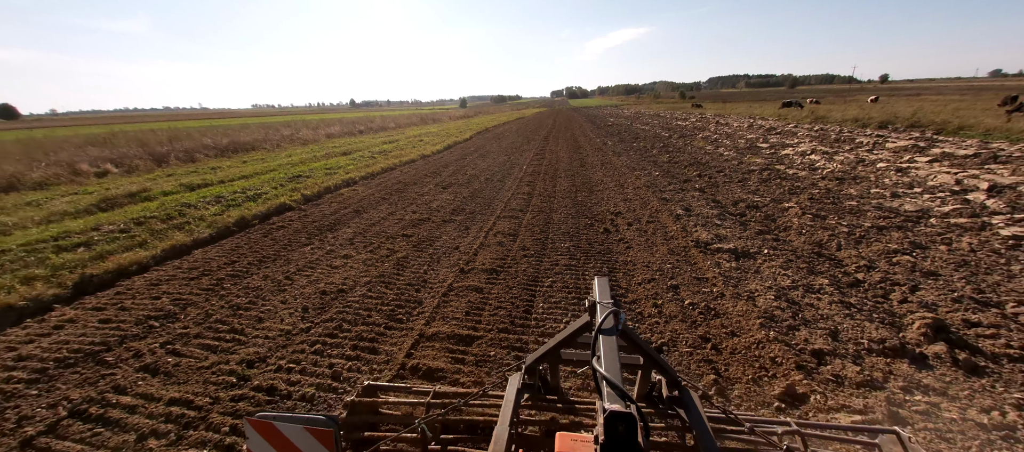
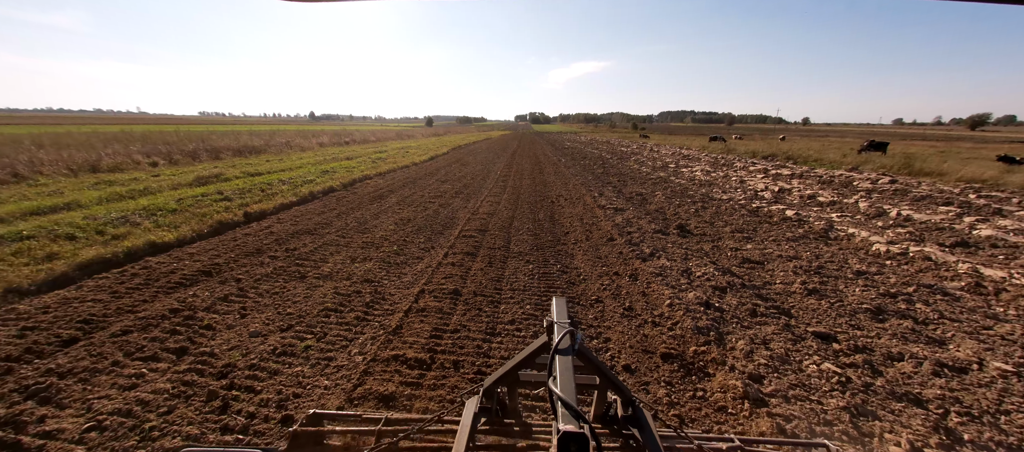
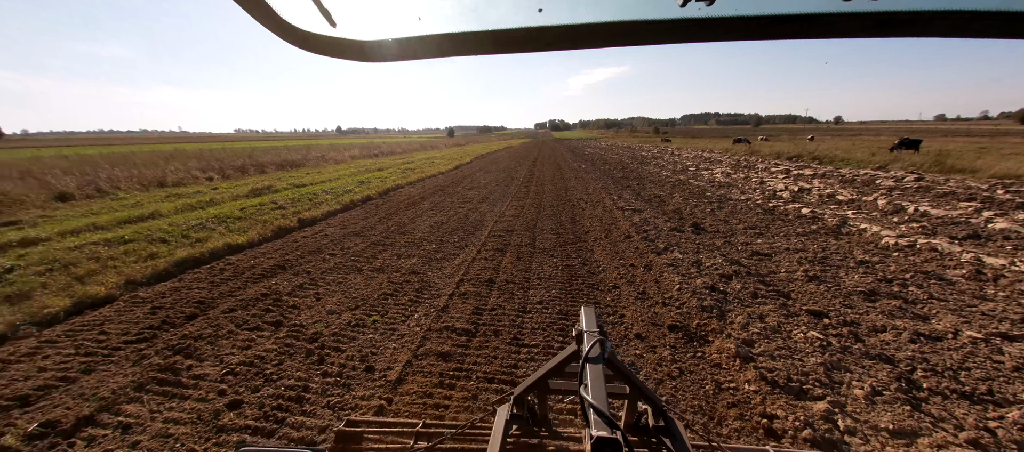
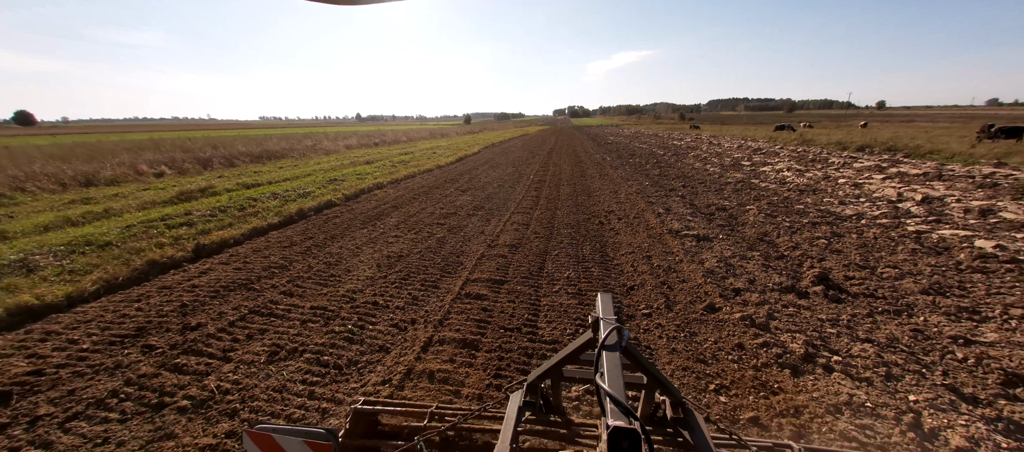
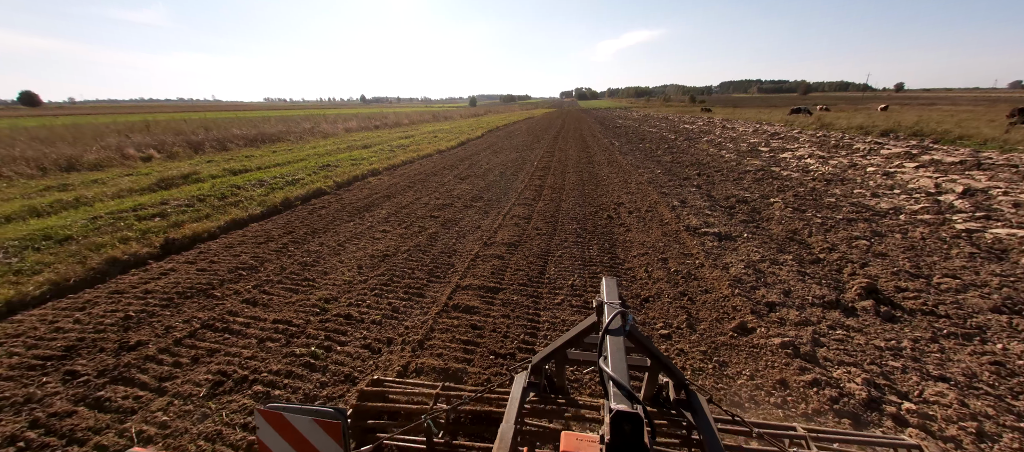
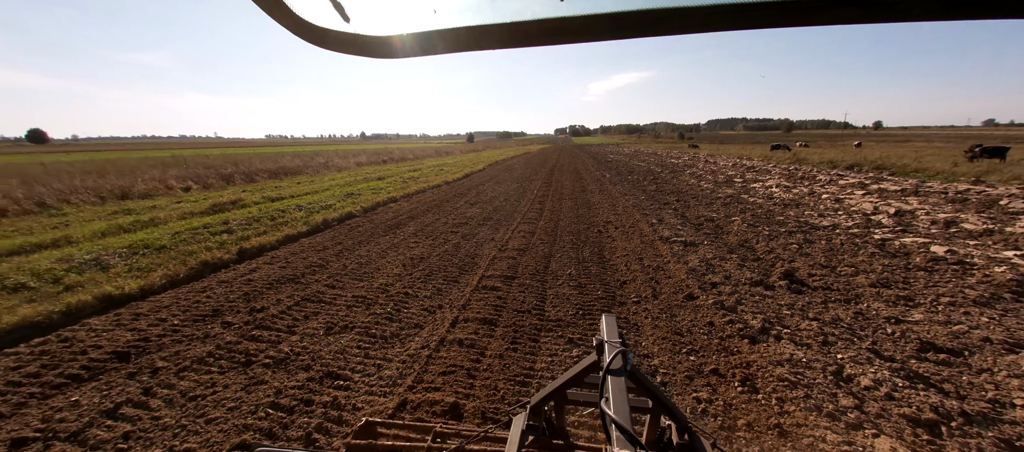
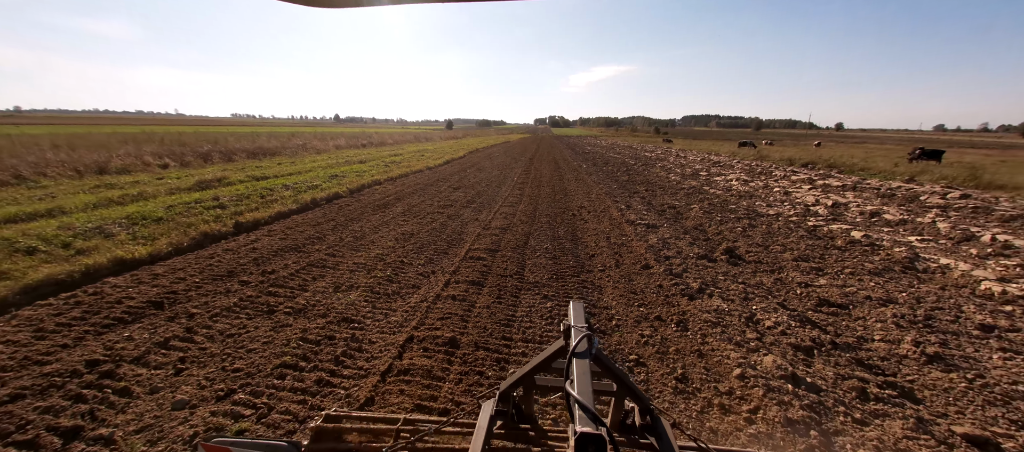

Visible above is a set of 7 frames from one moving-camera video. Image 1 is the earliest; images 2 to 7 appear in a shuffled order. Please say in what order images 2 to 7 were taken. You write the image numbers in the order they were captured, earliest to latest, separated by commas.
5, 4, 6, 7, 2, 3
